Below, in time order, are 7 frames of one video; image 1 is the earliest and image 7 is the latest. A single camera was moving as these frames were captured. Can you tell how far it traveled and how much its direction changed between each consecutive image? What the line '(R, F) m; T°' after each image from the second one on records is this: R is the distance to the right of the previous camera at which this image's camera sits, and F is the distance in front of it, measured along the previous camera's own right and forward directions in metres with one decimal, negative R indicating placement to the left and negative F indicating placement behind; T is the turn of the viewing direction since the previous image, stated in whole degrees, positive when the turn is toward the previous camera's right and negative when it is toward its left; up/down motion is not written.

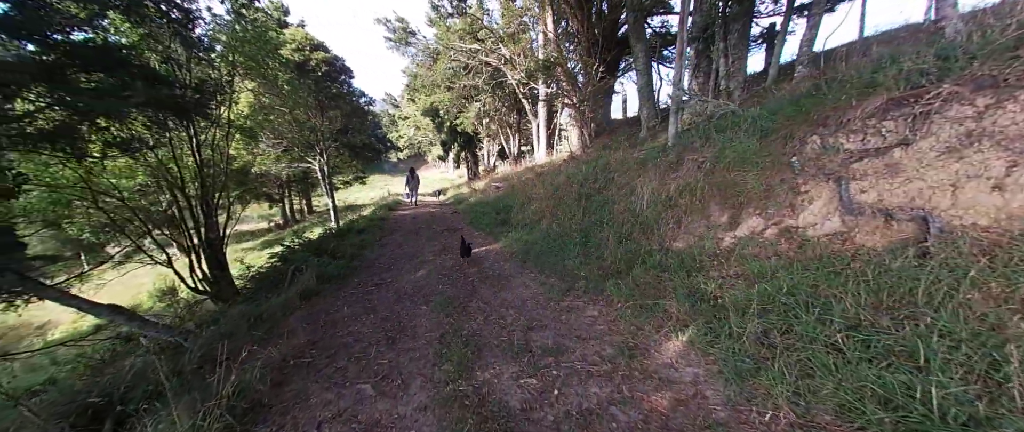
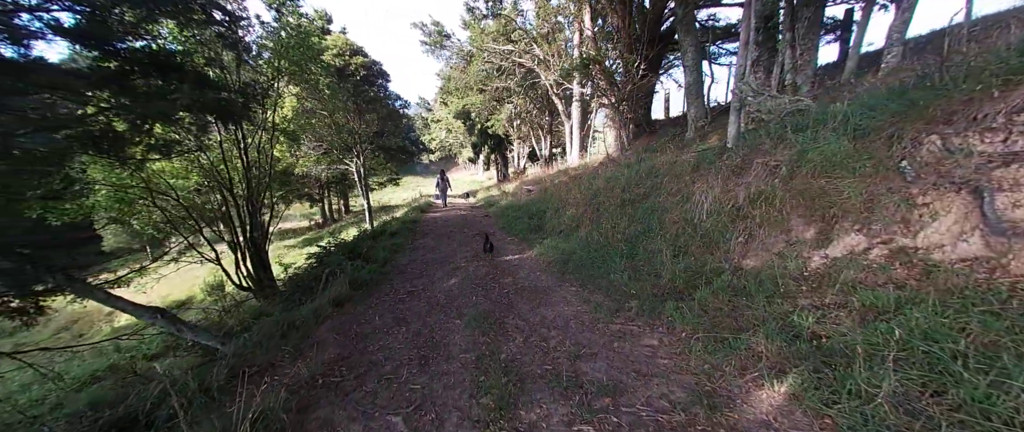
(-0.2, +0.4) m; -5°
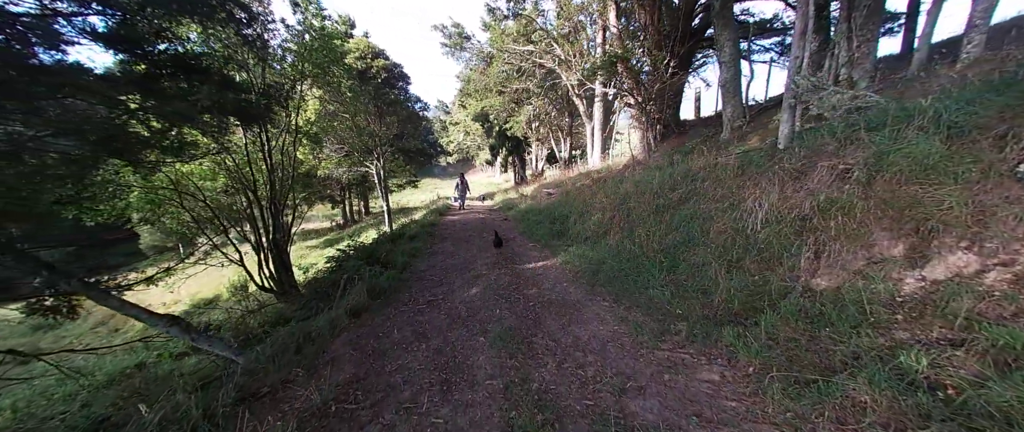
(-0.1, +0.4) m; -3°
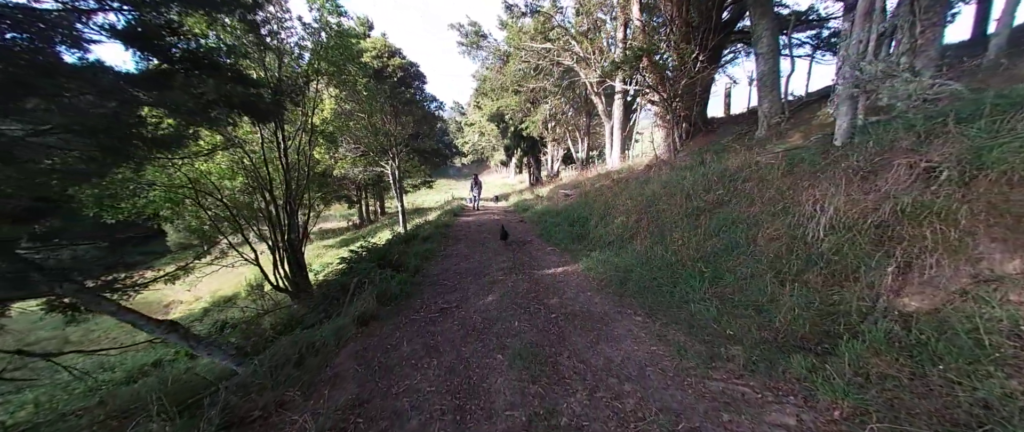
(-0.1, +0.4) m; -2°
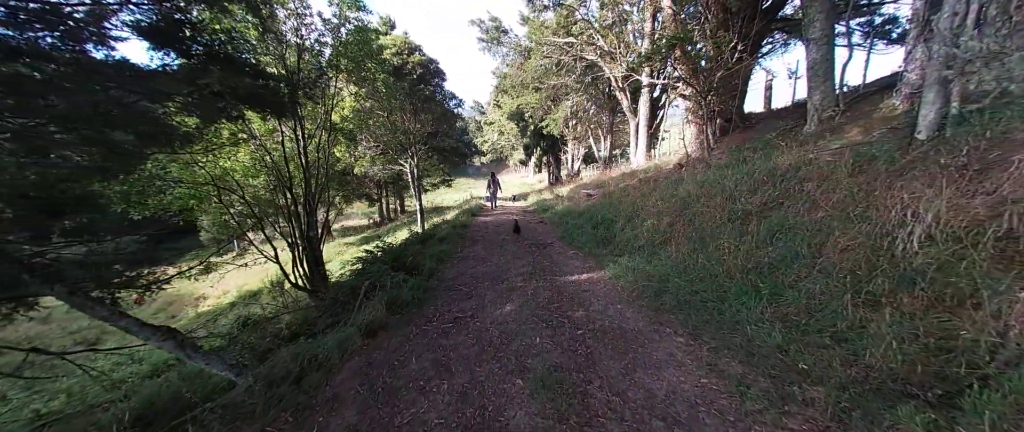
(0.0, +0.5) m; -3°
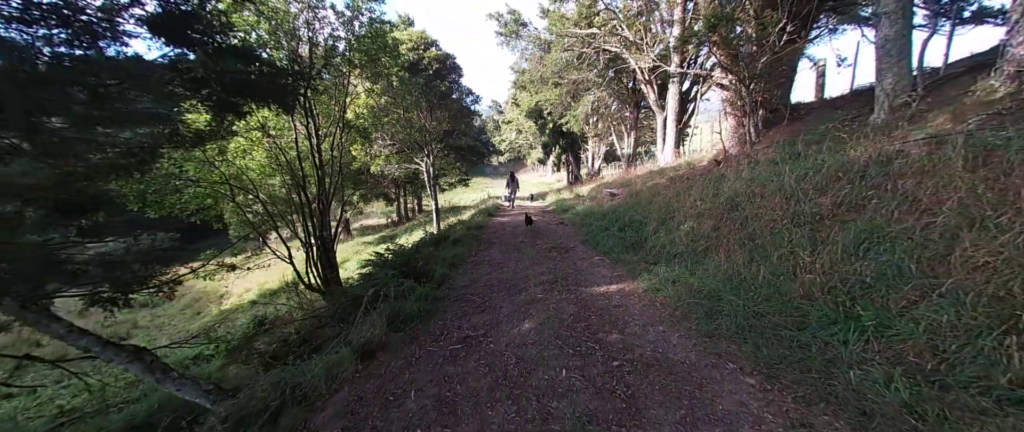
(0.0, +0.7) m; -3°
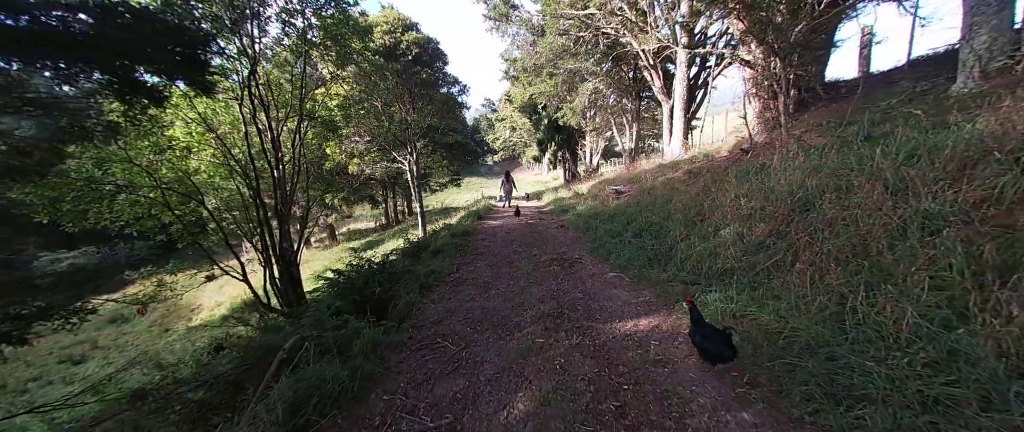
(+0.1, +1.5) m; +1°
